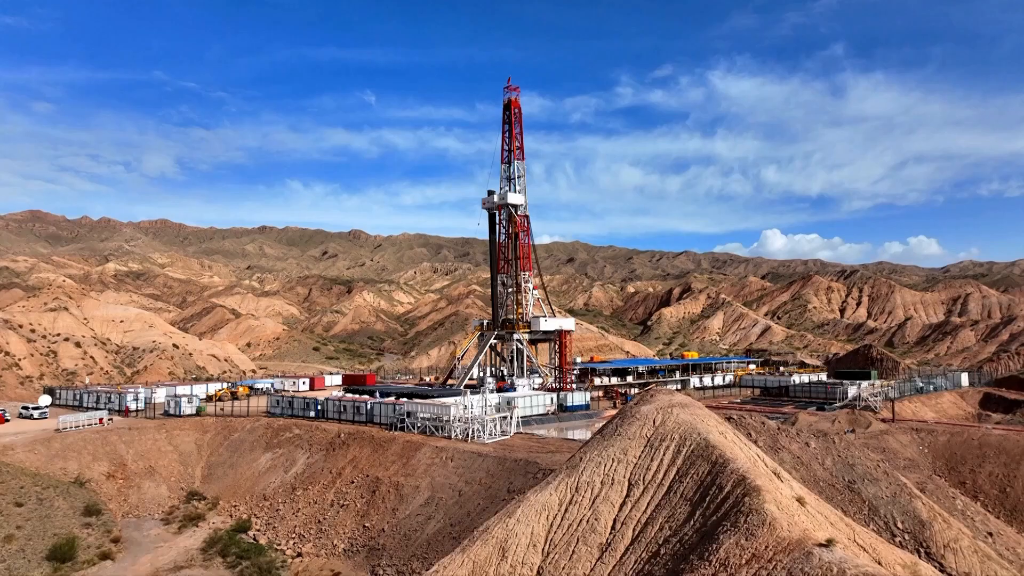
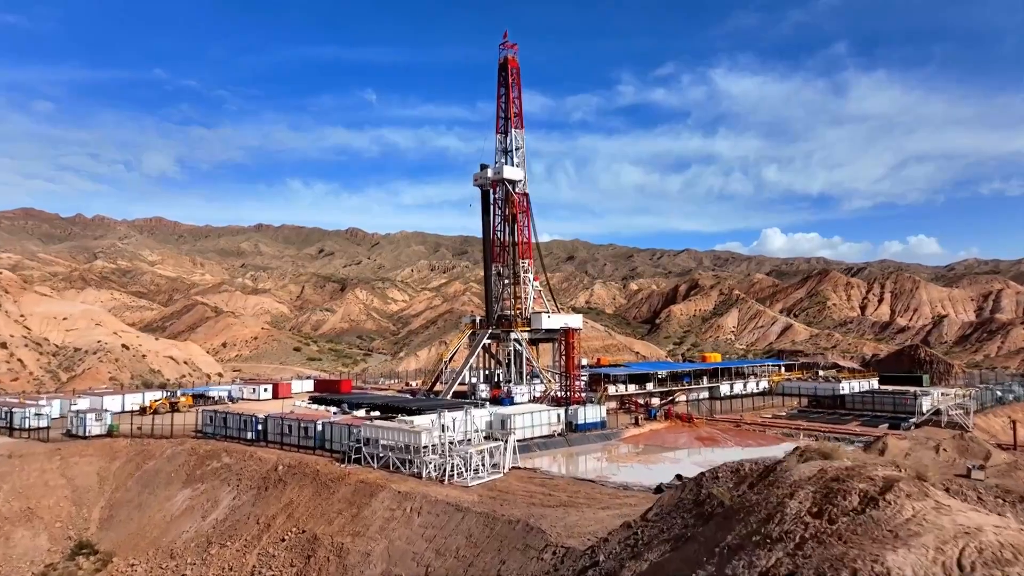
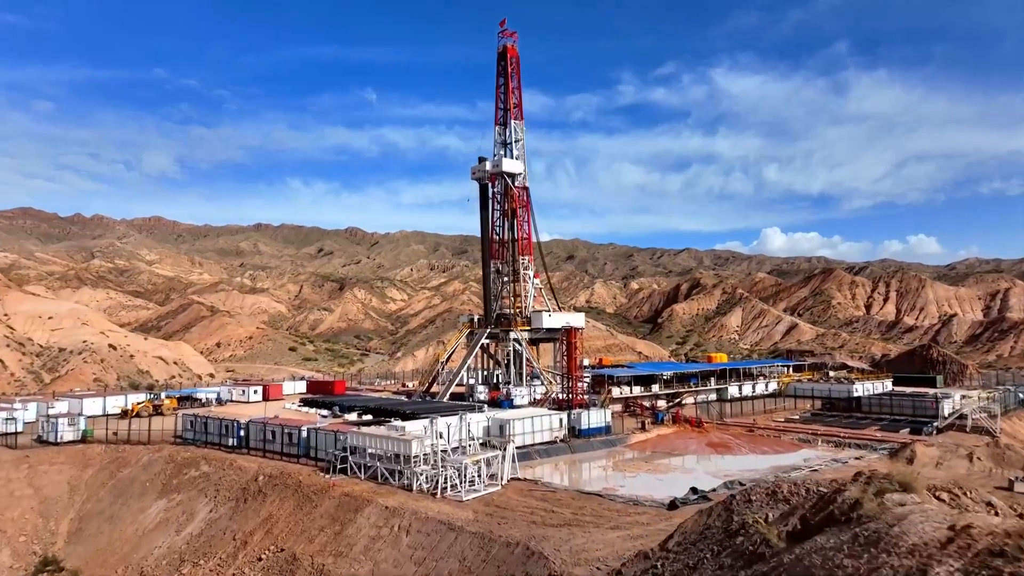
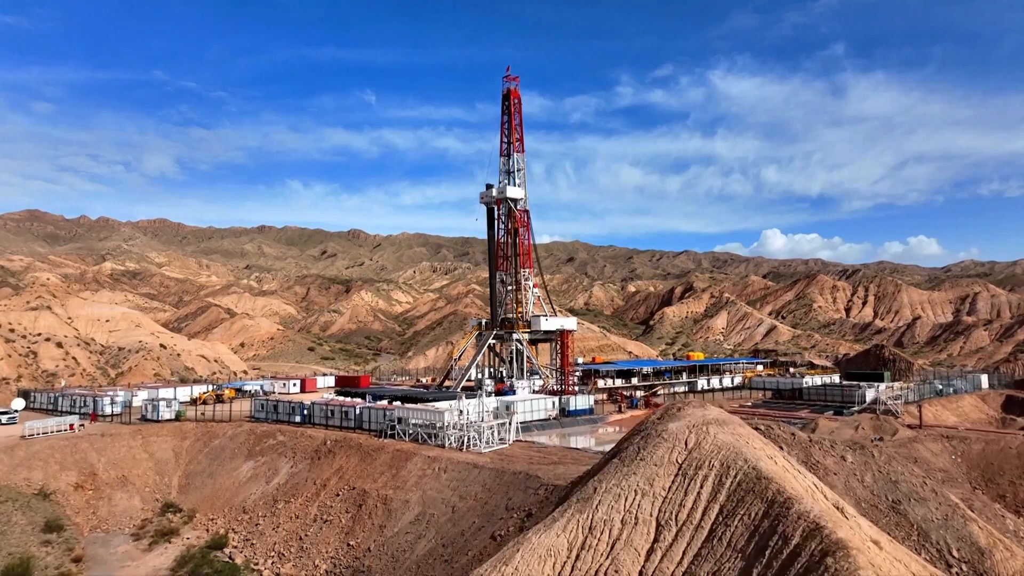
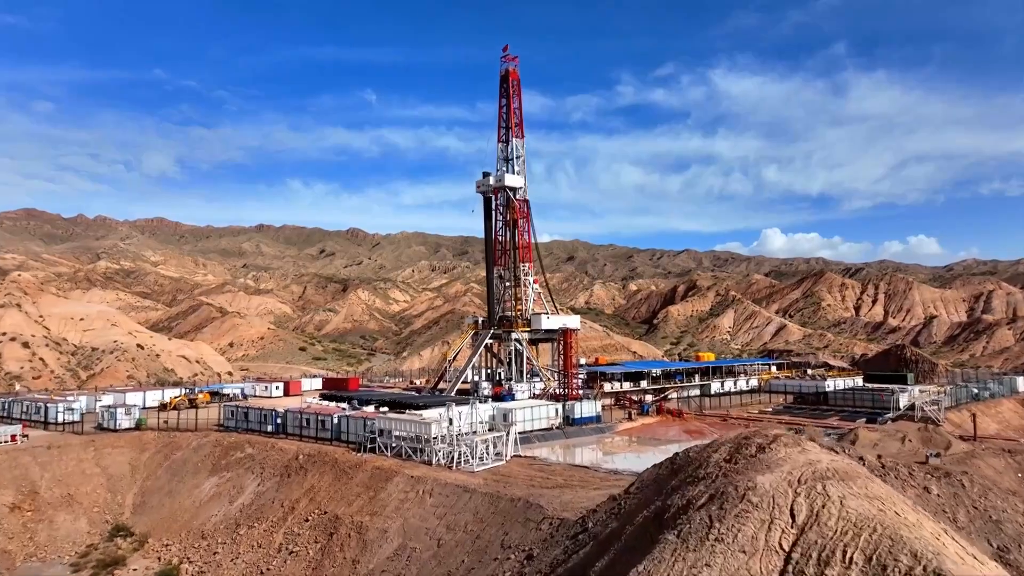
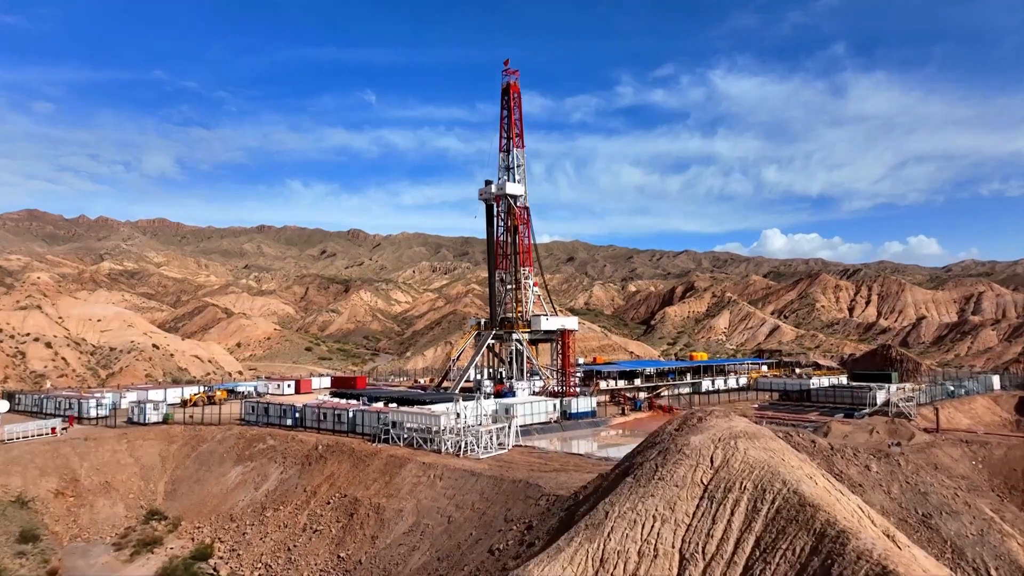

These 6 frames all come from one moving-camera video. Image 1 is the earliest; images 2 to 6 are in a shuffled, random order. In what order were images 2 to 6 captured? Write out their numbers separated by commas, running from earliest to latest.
4, 6, 5, 2, 3
